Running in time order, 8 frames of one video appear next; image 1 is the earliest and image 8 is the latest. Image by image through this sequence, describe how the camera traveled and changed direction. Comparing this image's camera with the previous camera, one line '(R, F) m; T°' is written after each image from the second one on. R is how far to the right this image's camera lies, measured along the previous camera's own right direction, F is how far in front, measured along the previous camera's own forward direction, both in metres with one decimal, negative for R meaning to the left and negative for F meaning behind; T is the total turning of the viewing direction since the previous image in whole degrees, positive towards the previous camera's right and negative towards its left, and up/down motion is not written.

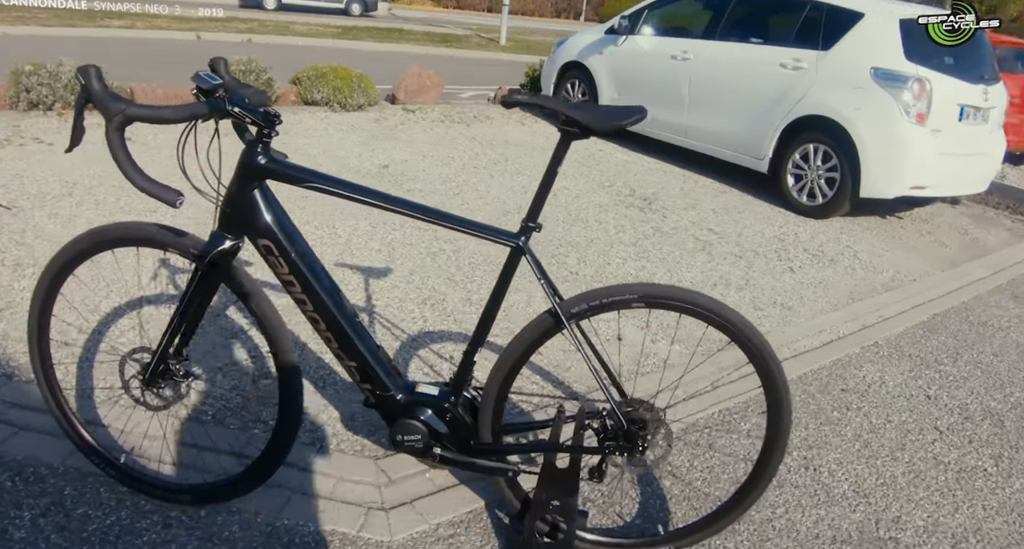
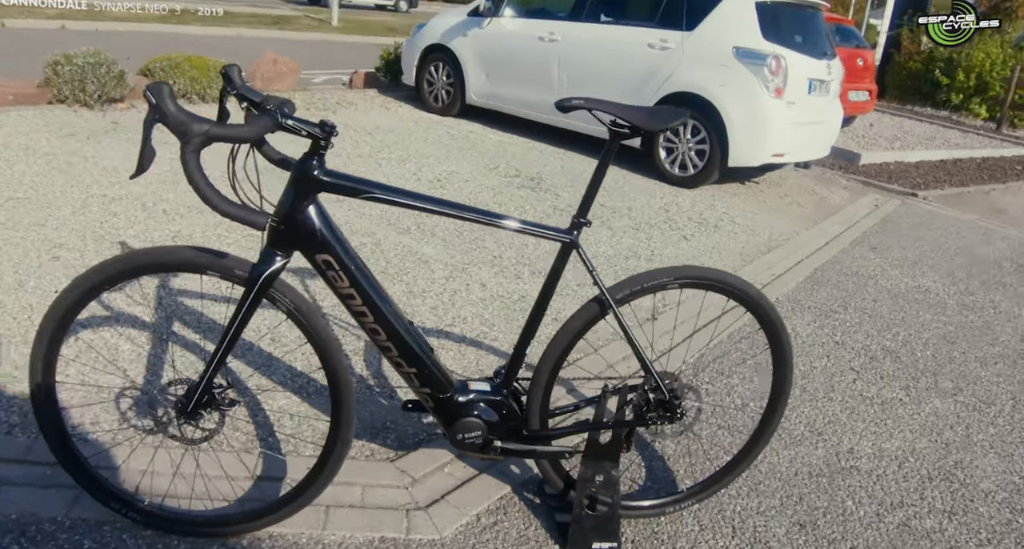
(-0.7, 0.0) m; +13°
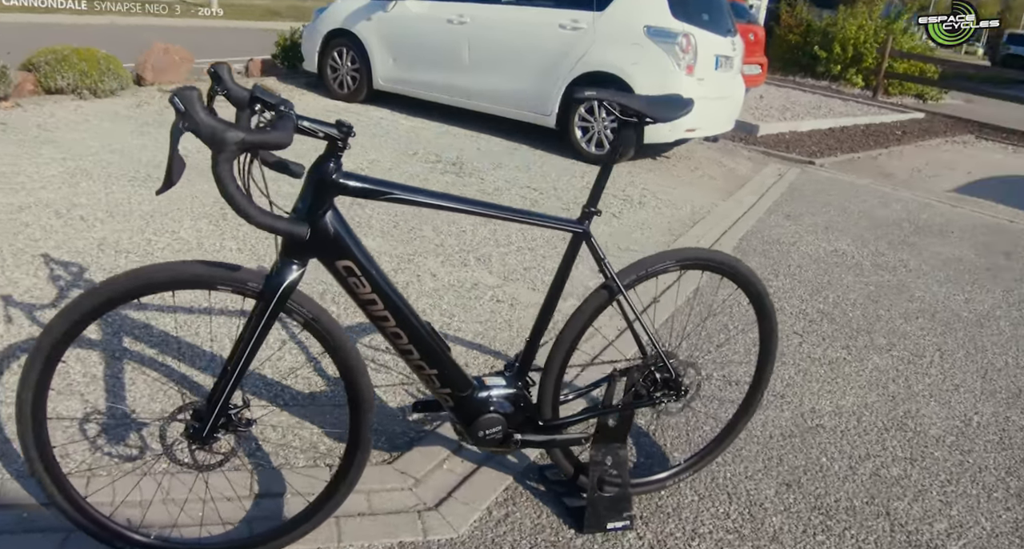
(-0.4, 0.0) m; +8°
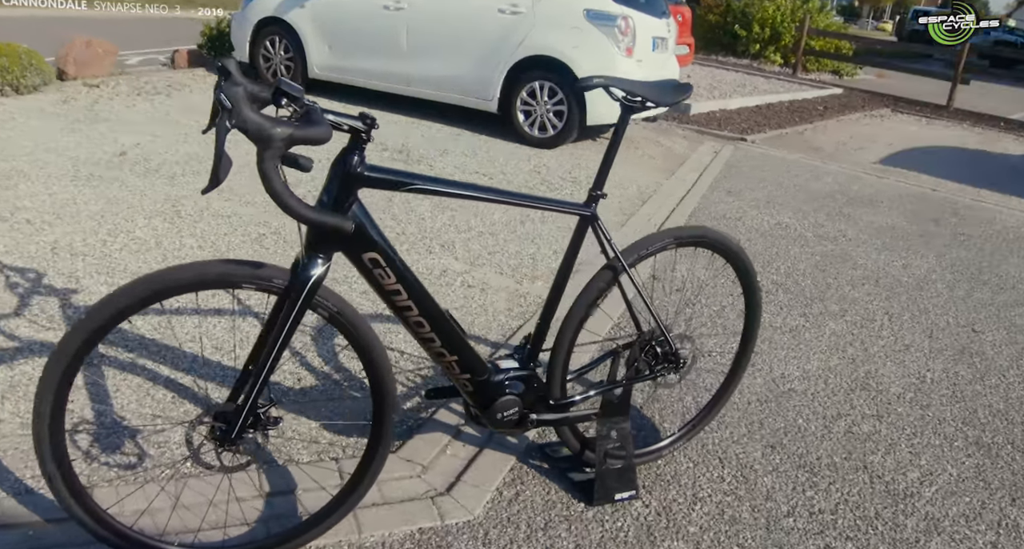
(-0.3, 0.0) m; +6°
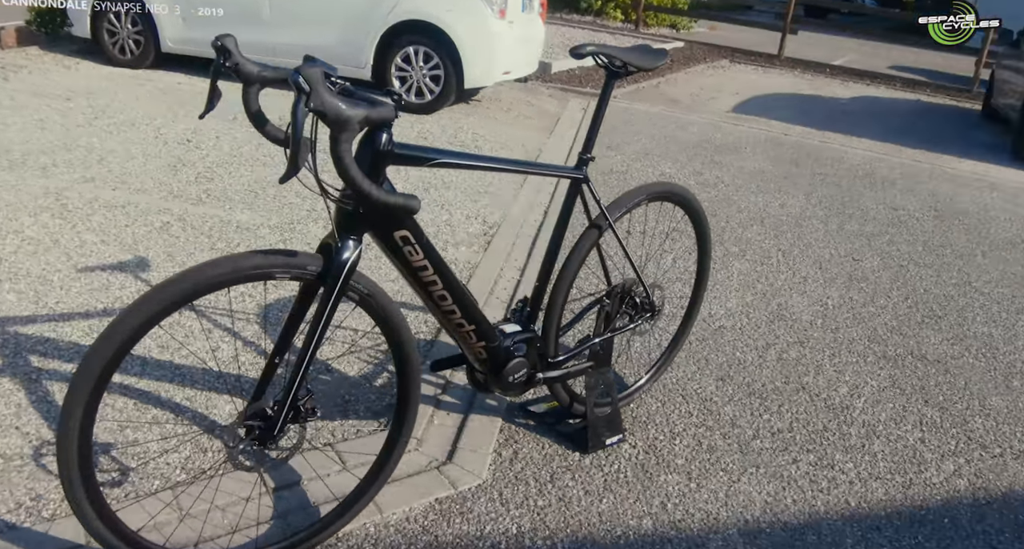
(-0.5, 0.0) m; +11°
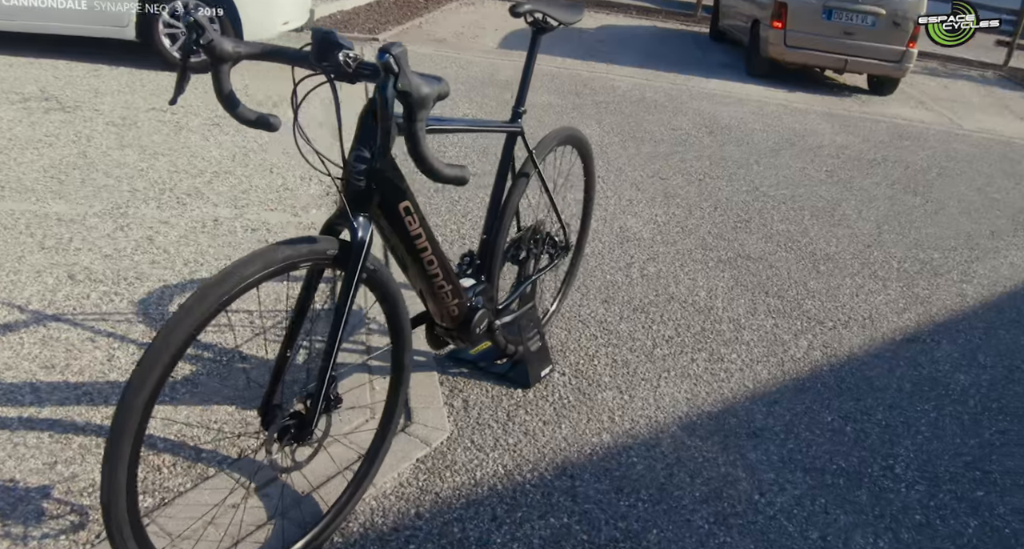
(-0.7, 0.0) m; +18°
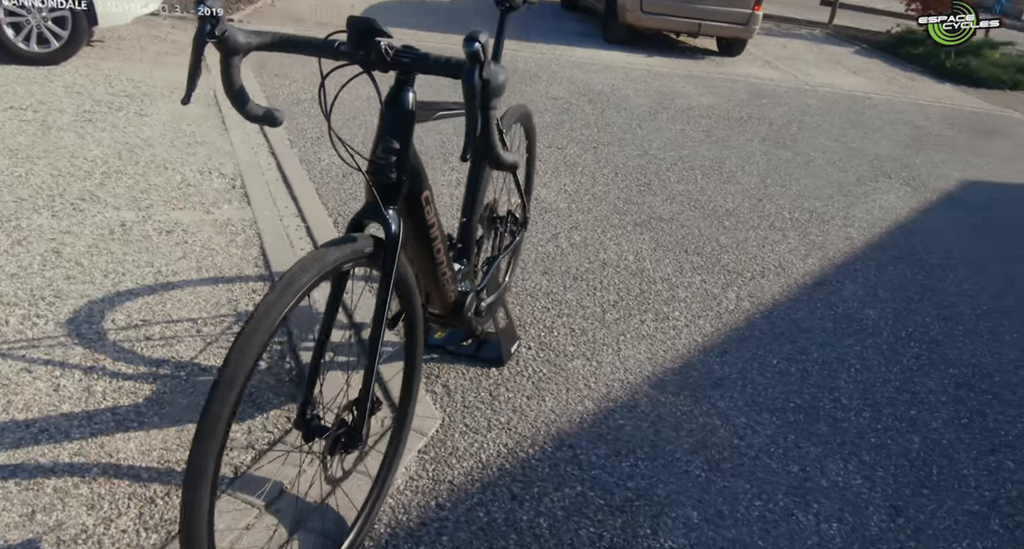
(-0.5, 0.0) m; +11°
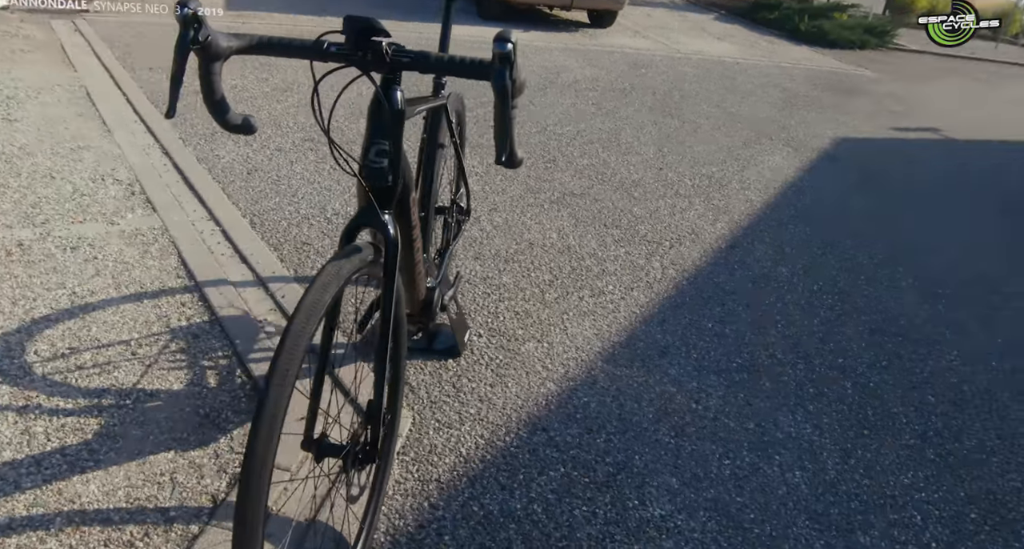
(-0.3, 0.0) m; +9°
